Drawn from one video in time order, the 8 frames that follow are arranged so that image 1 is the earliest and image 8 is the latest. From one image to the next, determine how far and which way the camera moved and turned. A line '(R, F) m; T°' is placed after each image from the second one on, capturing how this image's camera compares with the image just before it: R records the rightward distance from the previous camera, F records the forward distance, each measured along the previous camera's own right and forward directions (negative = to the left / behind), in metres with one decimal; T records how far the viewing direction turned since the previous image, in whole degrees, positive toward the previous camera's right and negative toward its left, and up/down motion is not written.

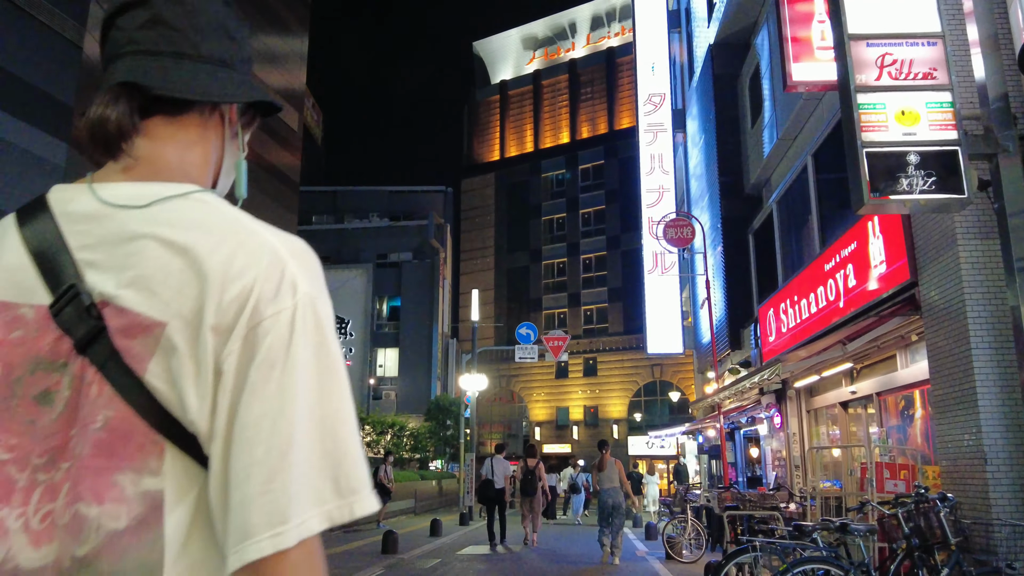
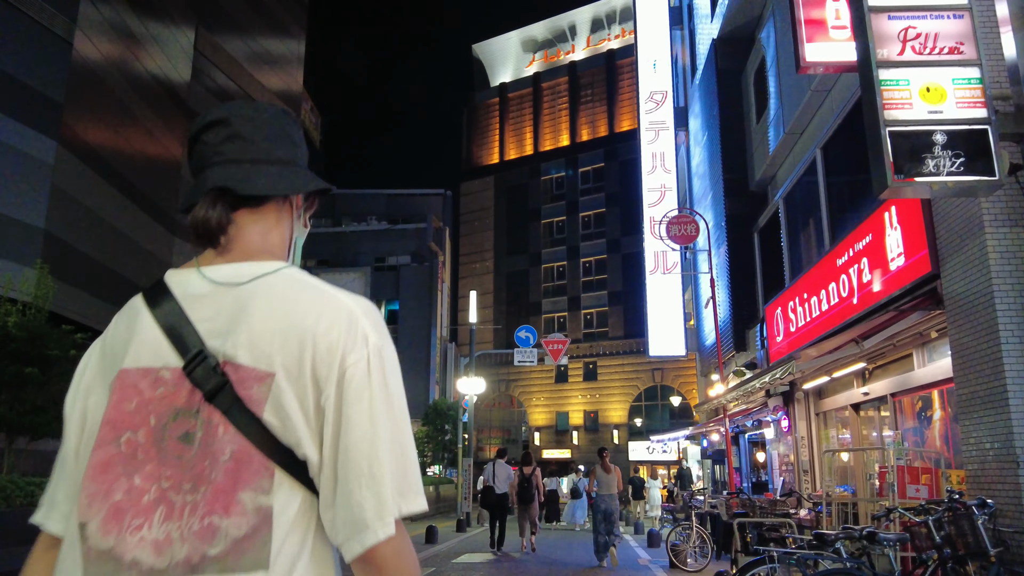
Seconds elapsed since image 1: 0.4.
(0.0, +0.5) m; 0°
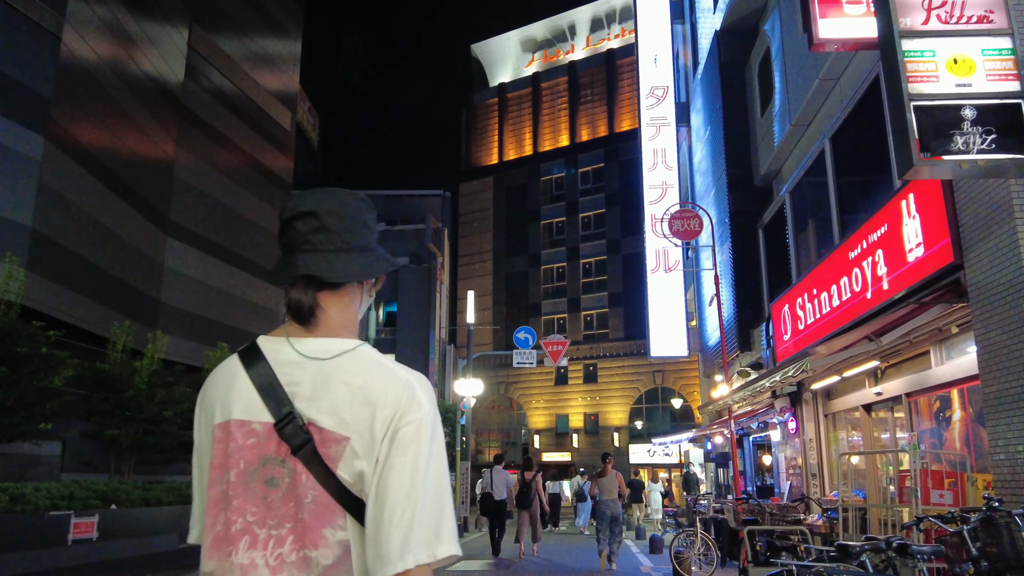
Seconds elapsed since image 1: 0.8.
(+0.1, +0.6) m; 0°
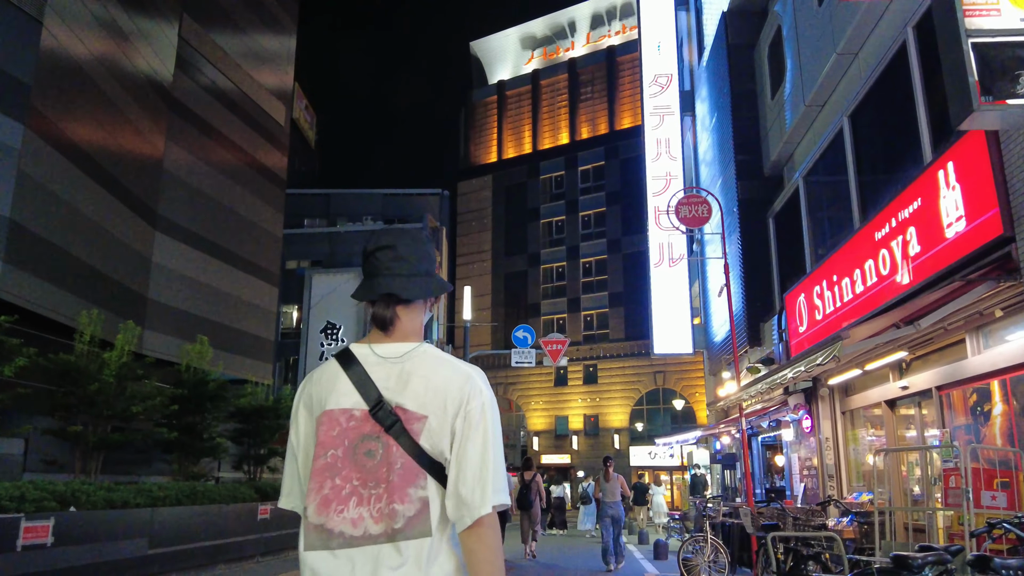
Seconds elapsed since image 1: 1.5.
(+0.1, +0.9) m; 0°
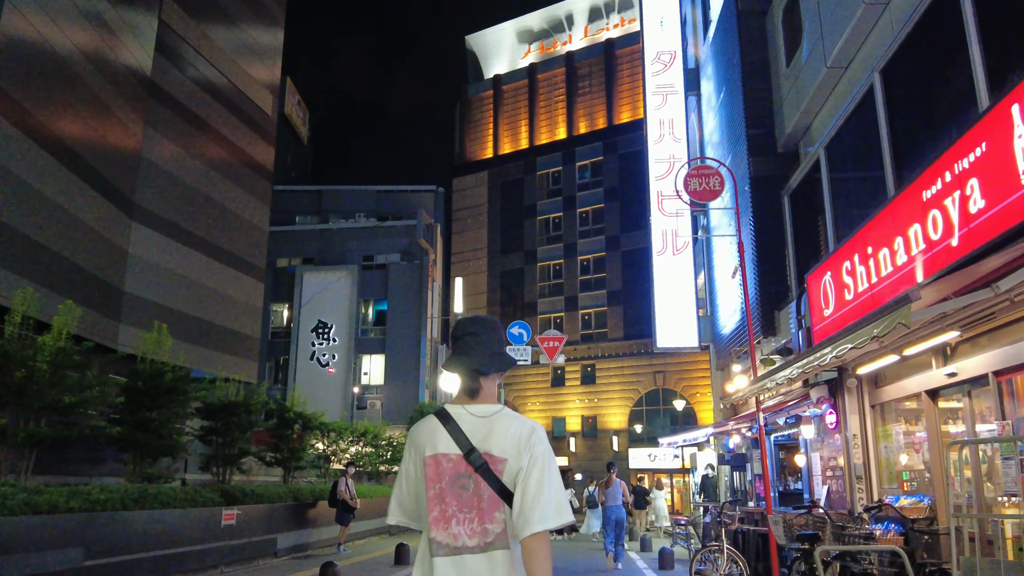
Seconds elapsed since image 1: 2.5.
(+0.1, +1.5) m; 0°
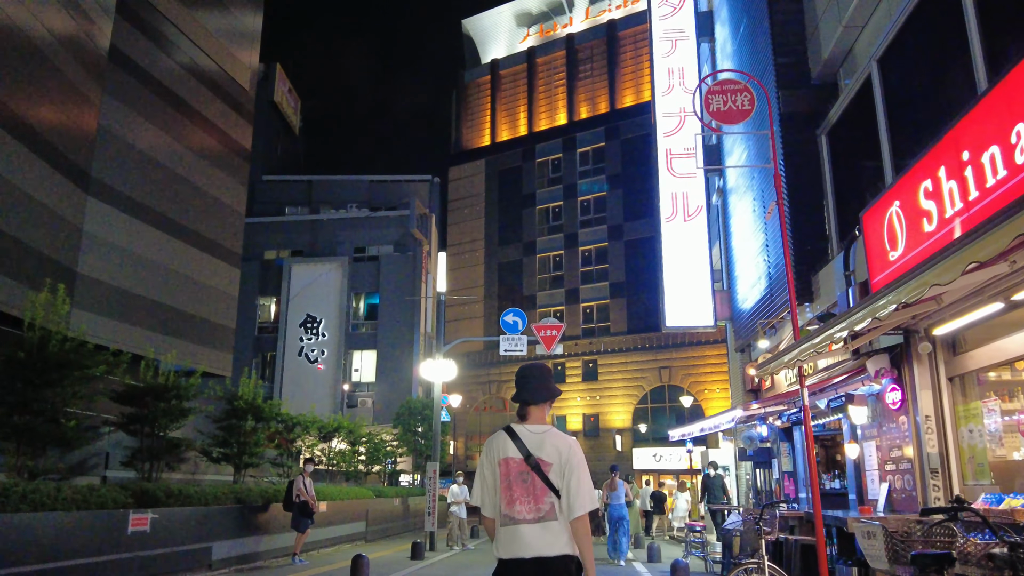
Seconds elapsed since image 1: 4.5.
(+0.4, +2.8) m; 0°
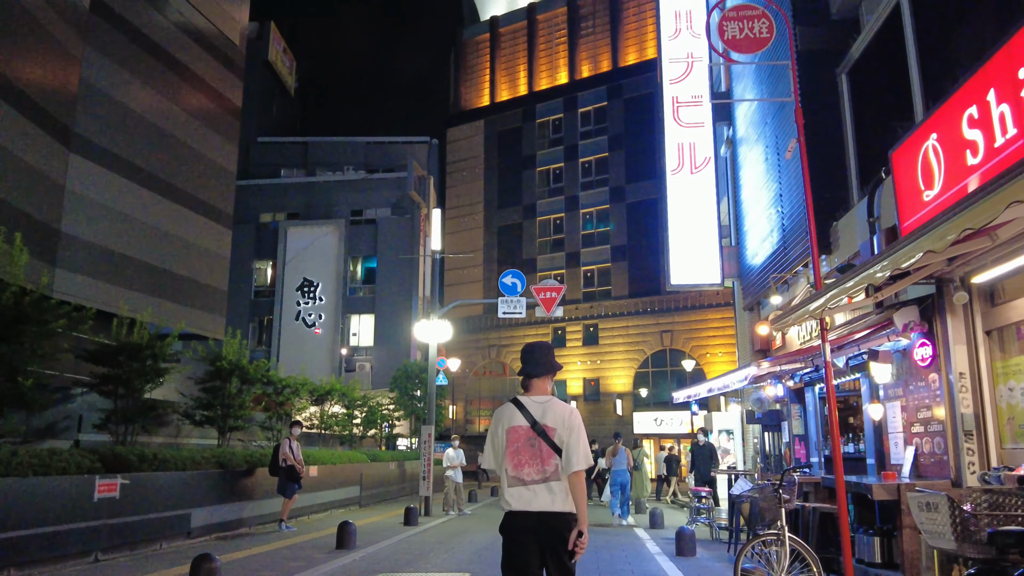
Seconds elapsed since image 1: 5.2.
(+0.1, +0.9) m; 0°
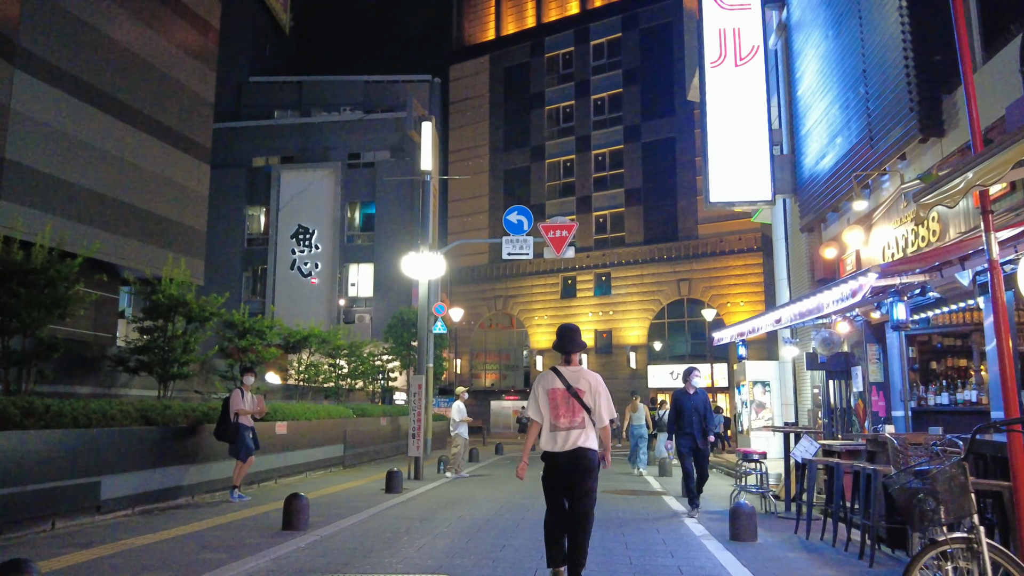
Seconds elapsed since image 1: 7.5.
(+0.1, +3.1) m; -1°
